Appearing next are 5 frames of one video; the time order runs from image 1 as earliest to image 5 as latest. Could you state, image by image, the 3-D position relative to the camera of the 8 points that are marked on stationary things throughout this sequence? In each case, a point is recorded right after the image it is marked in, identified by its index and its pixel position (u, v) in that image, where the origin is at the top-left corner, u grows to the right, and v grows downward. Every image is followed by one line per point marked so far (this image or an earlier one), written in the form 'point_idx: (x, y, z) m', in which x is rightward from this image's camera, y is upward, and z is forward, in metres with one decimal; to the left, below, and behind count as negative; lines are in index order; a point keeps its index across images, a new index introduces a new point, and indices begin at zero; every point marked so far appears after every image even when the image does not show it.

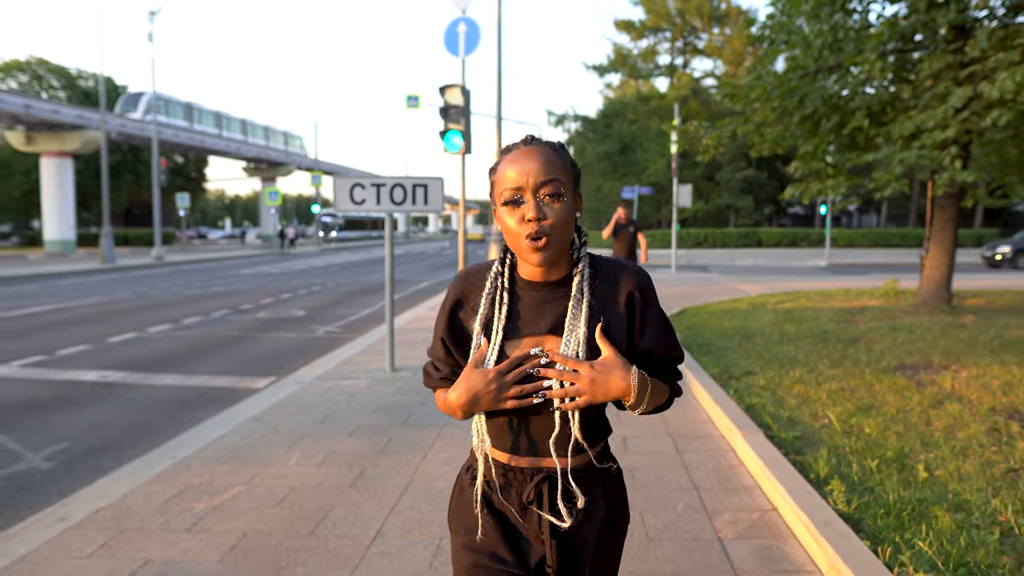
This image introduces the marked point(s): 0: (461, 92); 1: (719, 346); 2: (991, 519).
0: (-0.7, +2.8, +10.1) m
1: (+2.3, -0.6, +8.2) m
2: (+2.2, -1.1, +3.4) m
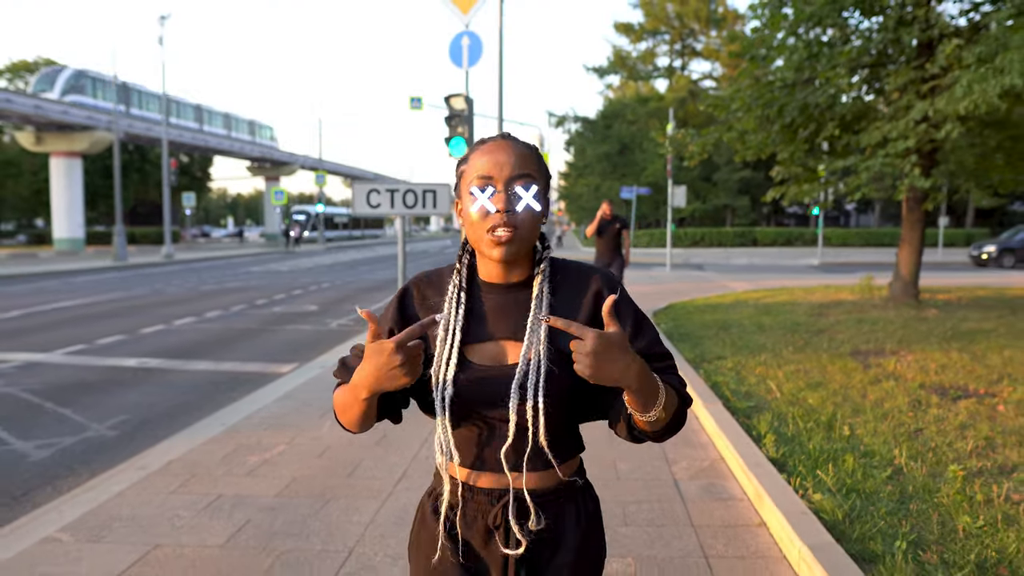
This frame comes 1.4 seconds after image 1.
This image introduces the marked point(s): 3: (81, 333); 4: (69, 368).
0: (-0.7, +2.8, +11.0) m
1: (+2.3, -0.6, +9.1) m
2: (+2.2, -1.0, +4.3) m
3: (-6.8, -0.7, +11.6) m
4: (-5.4, -1.0, +8.9) m
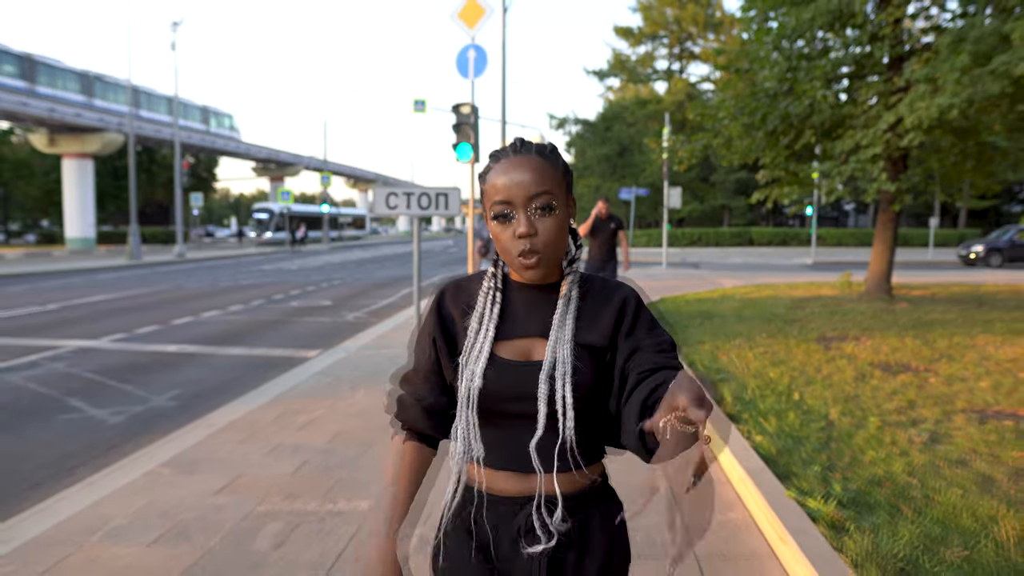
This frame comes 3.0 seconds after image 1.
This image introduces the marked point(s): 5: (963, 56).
0: (-0.7, +2.9, +11.9) m
1: (+2.4, -0.5, +10.0) m
2: (+2.2, -0.9, +5.2) m
3: (-6.7, -0.6, +12.6) m
4: (-5.4, -0.9, +9.9) m
5: (+4.7, +2.5, +7.7) m
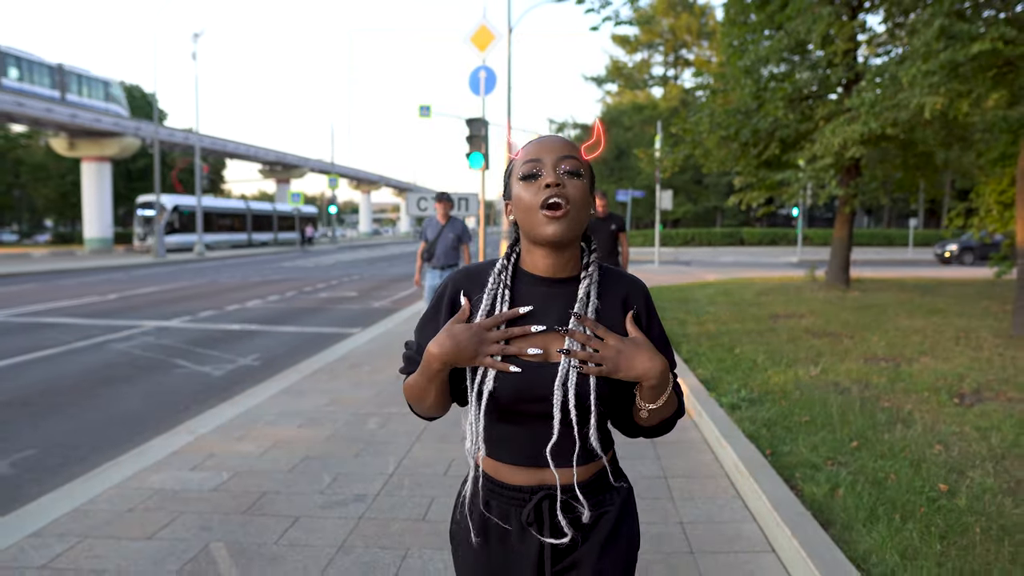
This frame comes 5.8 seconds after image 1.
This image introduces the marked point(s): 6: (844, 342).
0: (-0.5, +3.1, +13.9) m
1: (+2.5, -0.3, +12.0) m
2: (+2.4, -0.7, +7.2) m
3: (-6.6, -0.4, +14.6) m
4: (-5.2, -0.7, +11.9) m
5: (+4.9, +2.7, +9.7) m
6: (+3.7, -0.6, +8.2) m
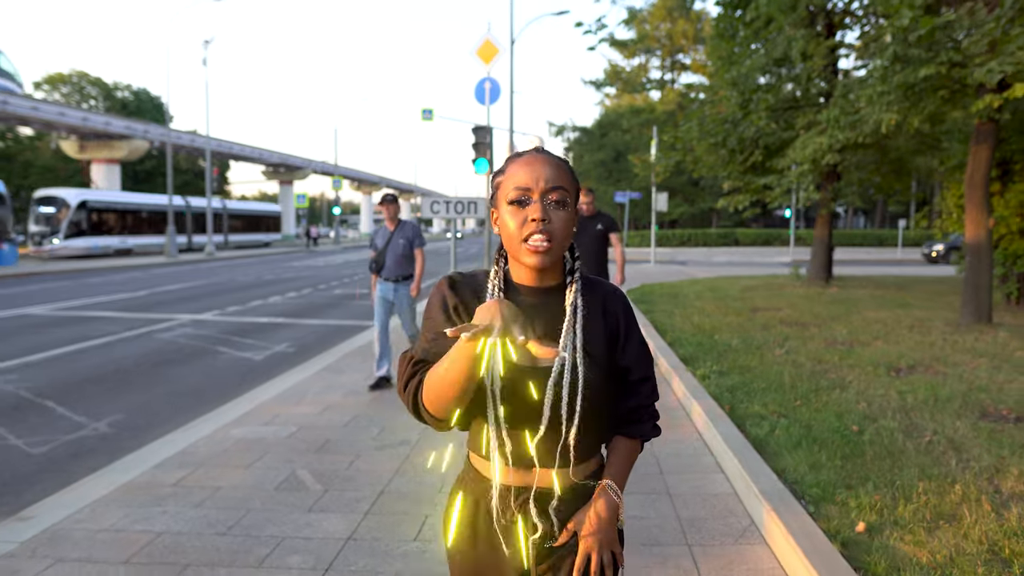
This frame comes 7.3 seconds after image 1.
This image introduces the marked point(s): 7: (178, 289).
0: (-0.5, +3.2, +15.1) m
1: (+2.6, -0.2, +13.1) m
2: (+2.5, -0.6, +8.3) m
3: (-6.5, -0.3, +15.7) m
4: (-5.1, -0.6, +13.0) m
5: (+5.0, +2.7, +10.8) m
6: (+3.8, -0.5, +9.3) m
7: (-8.6, 0.0, +18.8) m
